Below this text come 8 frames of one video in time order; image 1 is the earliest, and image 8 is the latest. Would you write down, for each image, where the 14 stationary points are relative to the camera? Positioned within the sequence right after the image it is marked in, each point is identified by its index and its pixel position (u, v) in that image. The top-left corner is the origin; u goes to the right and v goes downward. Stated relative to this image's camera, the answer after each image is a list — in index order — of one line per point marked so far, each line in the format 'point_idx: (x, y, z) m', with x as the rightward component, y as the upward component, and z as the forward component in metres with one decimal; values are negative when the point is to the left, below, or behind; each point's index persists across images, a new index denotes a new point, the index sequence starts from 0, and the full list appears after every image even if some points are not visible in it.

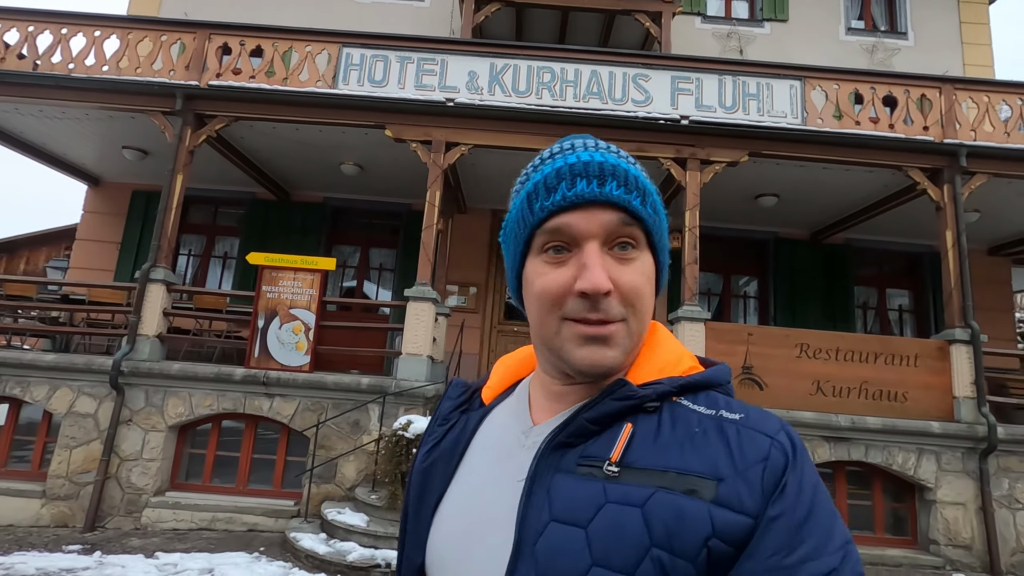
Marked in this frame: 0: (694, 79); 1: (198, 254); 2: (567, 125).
0: (+2.4, +2.8, +7.1) m
1: (-5.8, +0.6, +9.8) m
2: (+0.7, +2.1, +6.9) m
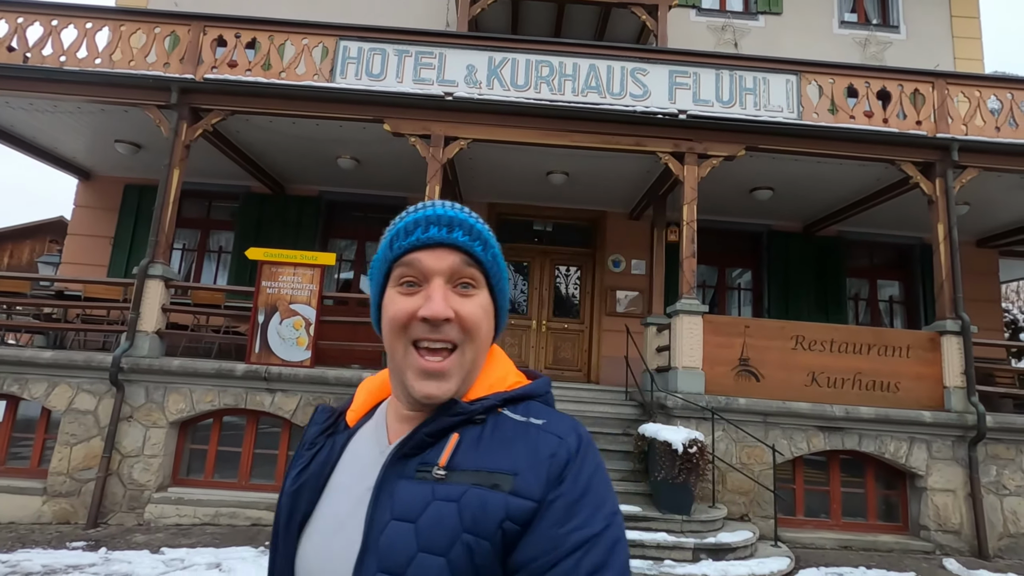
0: (+2.4, +2.9, +7.2) m
1: (-5.8, +0.7, +9.7) m
2: (+0.7, +2.2, +6.9) m
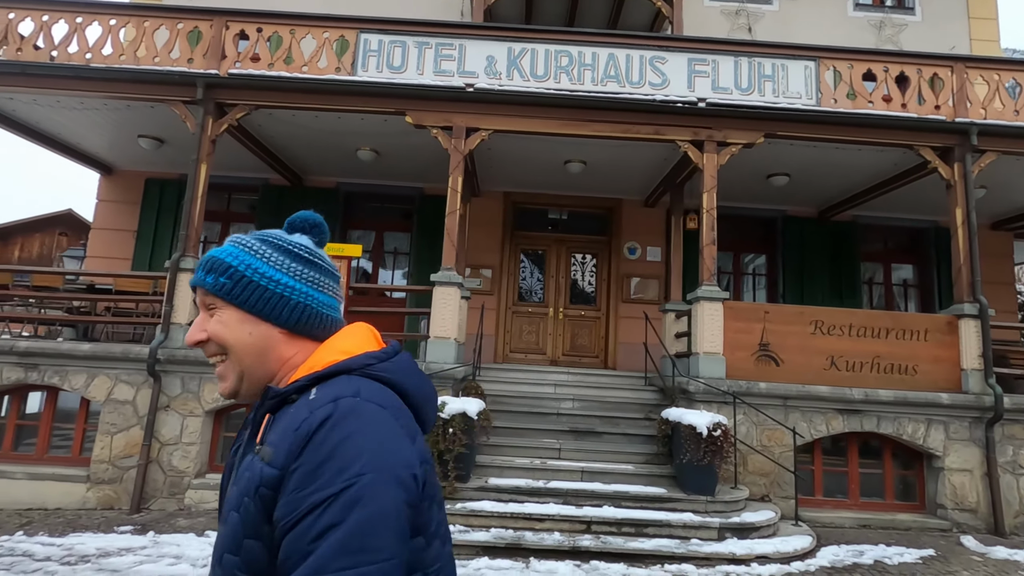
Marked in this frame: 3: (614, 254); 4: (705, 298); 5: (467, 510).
0: (+2.7, +3.1, +7.2) m
1: (-5.5, +0.9, +9.9) m
2: (+0.9, +2.3, +7.0) m
3: (+1.9, +0.6, +10.0) m
4: (+2.4, -0.1, +6.7) m
5: (-0.4, -2.2, +5.2) m
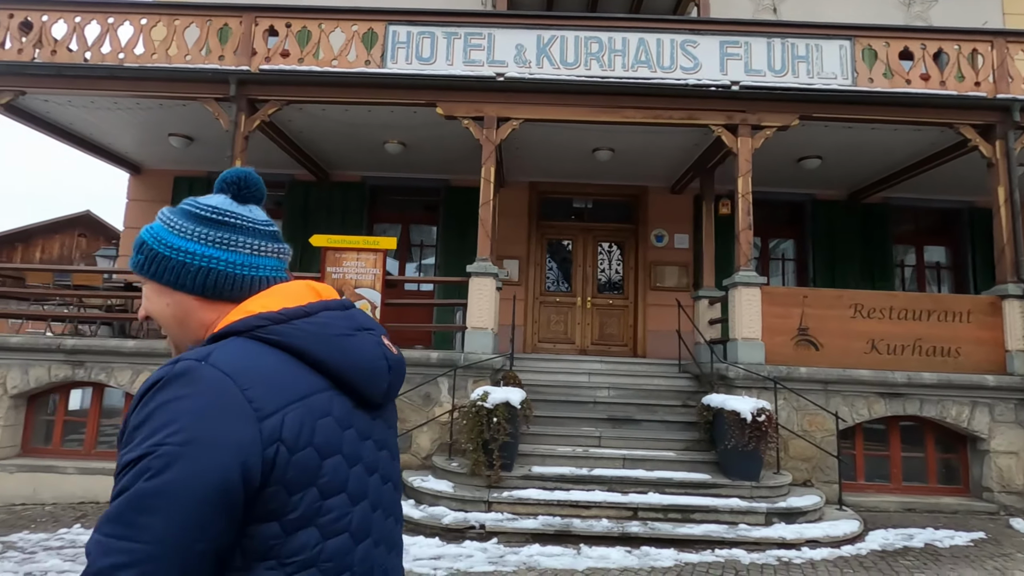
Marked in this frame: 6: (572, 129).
0: (+3.1, +3.2, +7.1) m
1: (-5.0, +0.9, +9.9) m
2: (+1.3, +2.5, +6.9) m
3: (+2.4, +0.9, +9.9) m
4: (+2.9, +0.1, +6.6) m
5: (0.0, -2.1, +5.3) m
6: (+0.8, +2.3, +7.8) m
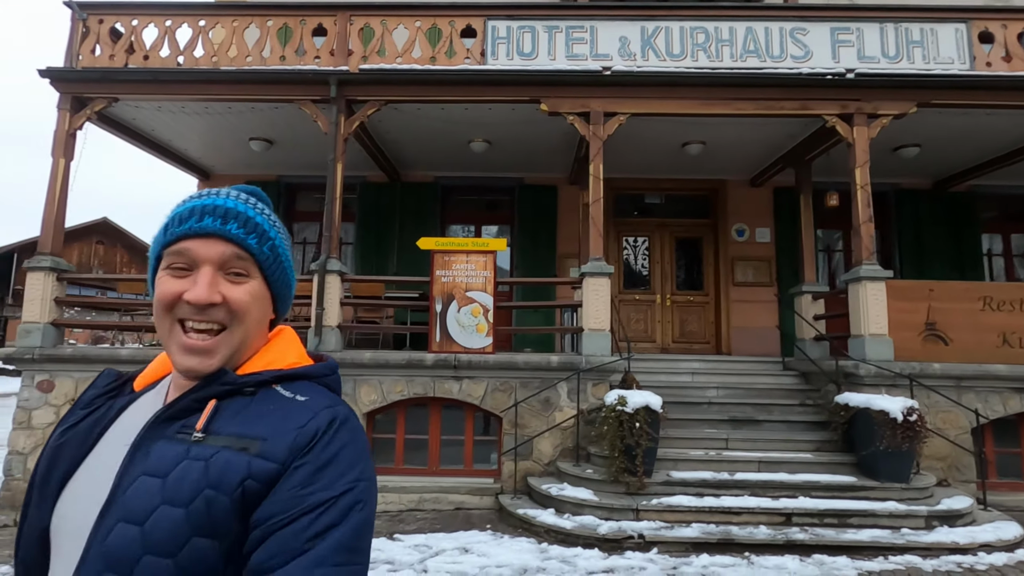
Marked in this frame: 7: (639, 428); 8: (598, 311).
0: (+4.4, +3.3, +6.9) m
1: (-3.6, +0.9, +9.8) m
2: (+2.7, +2.5, +6.7) m
3: (+3.8, +0.9, +9.7) m
4: (+4.2, +0.1, +6.4) m
5: (+1.5, -2.1, +5.1) m
6: (+2.2, +2.3, +7.6) m
7: (+1.3, -1.4, +5.3) m
8: (+1.0, -0.3, +6.4) m
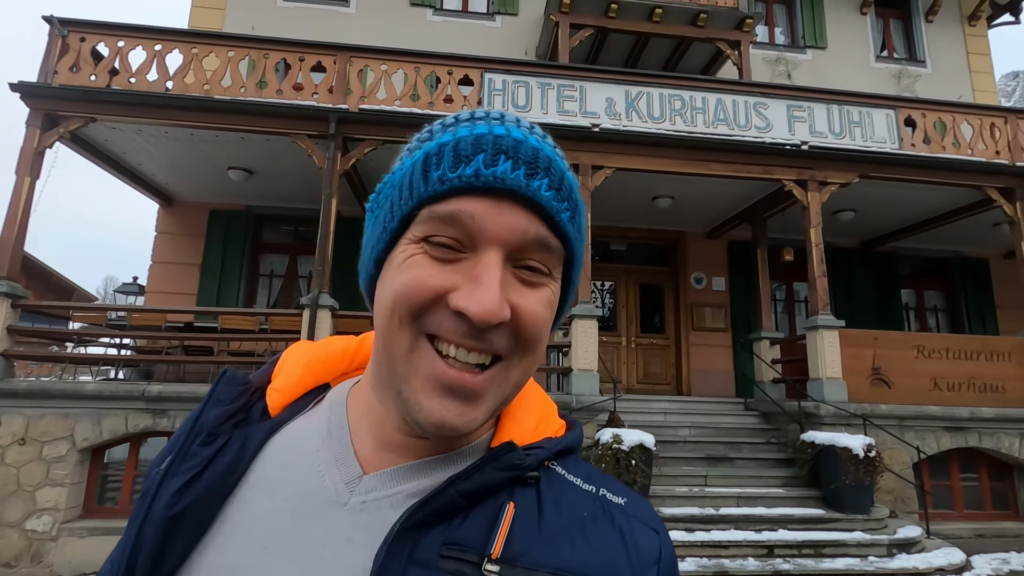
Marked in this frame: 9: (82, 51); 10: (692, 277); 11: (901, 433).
0: (+4.3, +2.6, +7.8) m
1: (-4.1, +0.2, +9.5) m
2: (+2.6, +1.9, +7.4) m
3: (+3.3, +0.1, +10.4) m
4: (+4.1, -0.5, +7.1) m
5: (+1.5, -2.5, +5.3) m
6: (+2.0, +1.7, +8.2) m
7: (+1.3, -1.8, +5.6) m
8: (+0.9, -0.8, +6.7) m
9: (-5.5, +3.0, +6.9) m
10: (+3.5, +0.2, +10.4) m
11: (+5.1, -1.9, +7.0) m
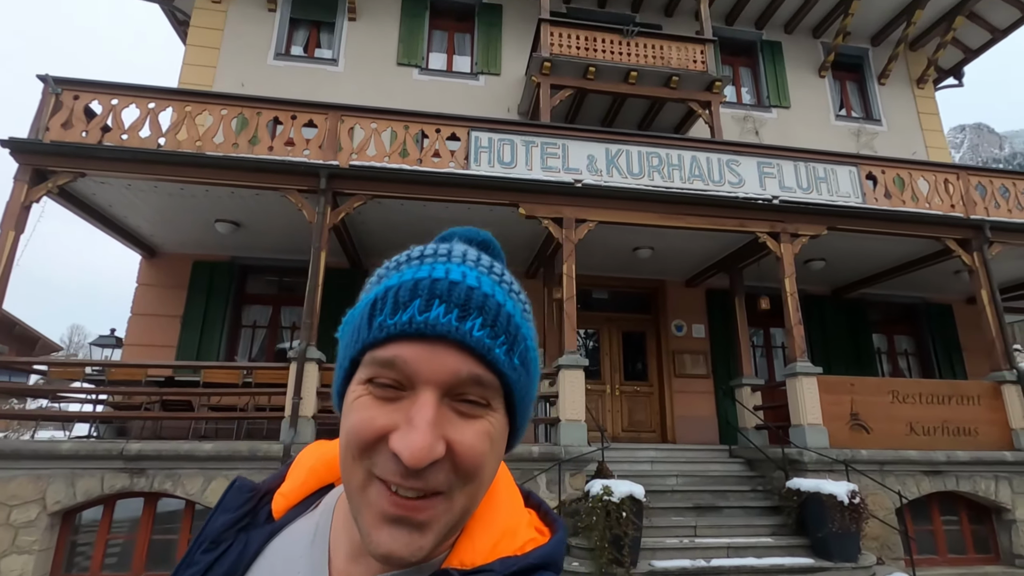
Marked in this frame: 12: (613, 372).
0: (+4.1, +1.9, +8.3) m
1: (-4.4, -0.7, +9.5) m
2: (+2.4, +1.2, +7.7) m
3: (+3.0, -0.9, +10.6) m
4: (+4.0, -1.2, +7.3) m
5: (+1.4, -3.0, +5.3) m
6: (+1.8, +0.9, +8.5) m
7: (+1.2, -2.4, +5.6) m
8: (+0.8, -1.4, +6.8) m
9: (-5.7, +2.3, +7.0) m
10: (+3.2, -0.7, +10.6) m
11: (+4.9, -2.5, +7.1) m
12: (+1.9, -1.6, +10.4) m
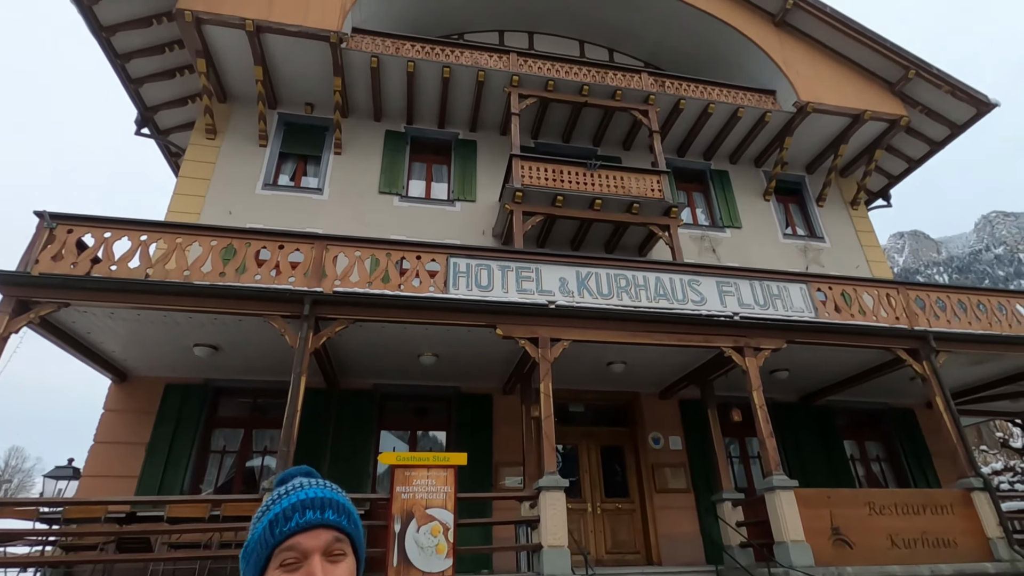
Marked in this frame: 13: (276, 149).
0: (+3.7, +0.1, +9.0) m
1: (-4.7, -2.8, +9.2) m
2: (+2.0, -0.5, +8.2) m
3: (+2.5, -3.1, +10.6) m
4: (+3.7, -2.8, +7.4) m
5: (+1.3, -4.2, +4.9) m
6: (+1.4, -1.0, +8.9) m
7: (+1.0, -3.6, +5.3) m
8: (+0.5, -3.0, +6.6) m
9: (-6.0, +0.6, +7.3) m
10: (+2.7, -3.0, +10.7) m
11: (+4.7, -4.0, +7.0) m
12: (+1.5, -3.8, +10.3) m
13: (-5.2, +3.0, +11.7) m
